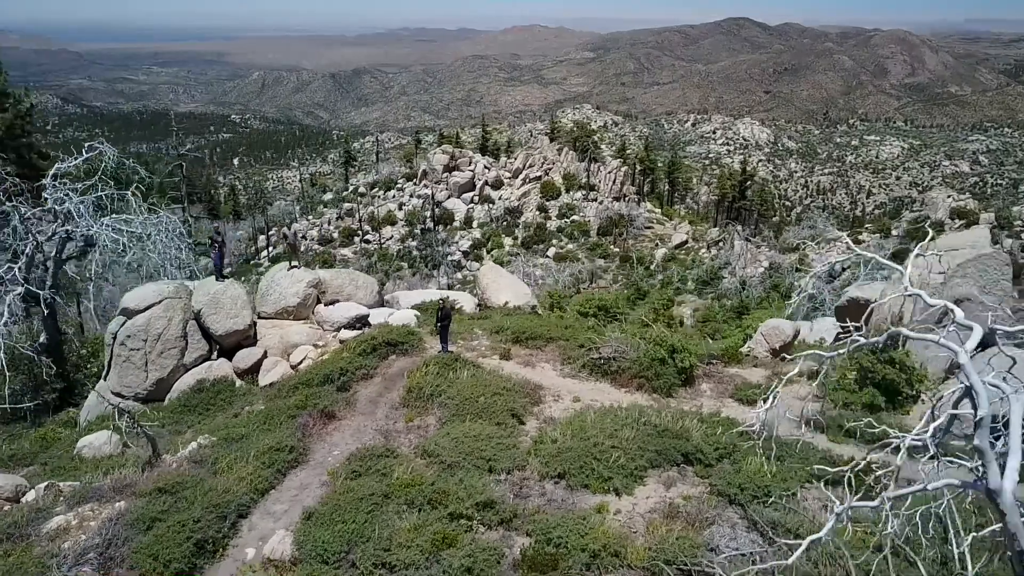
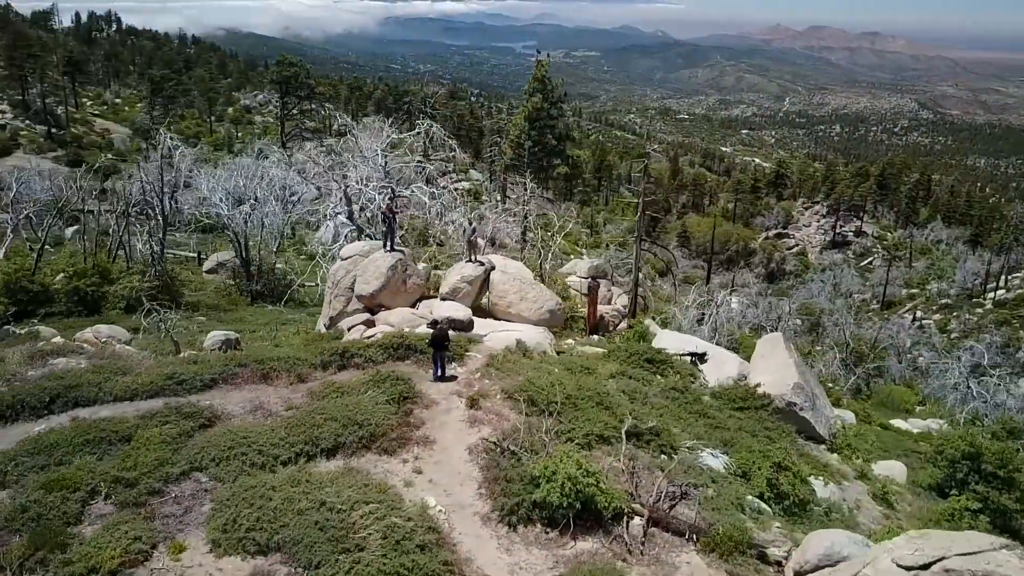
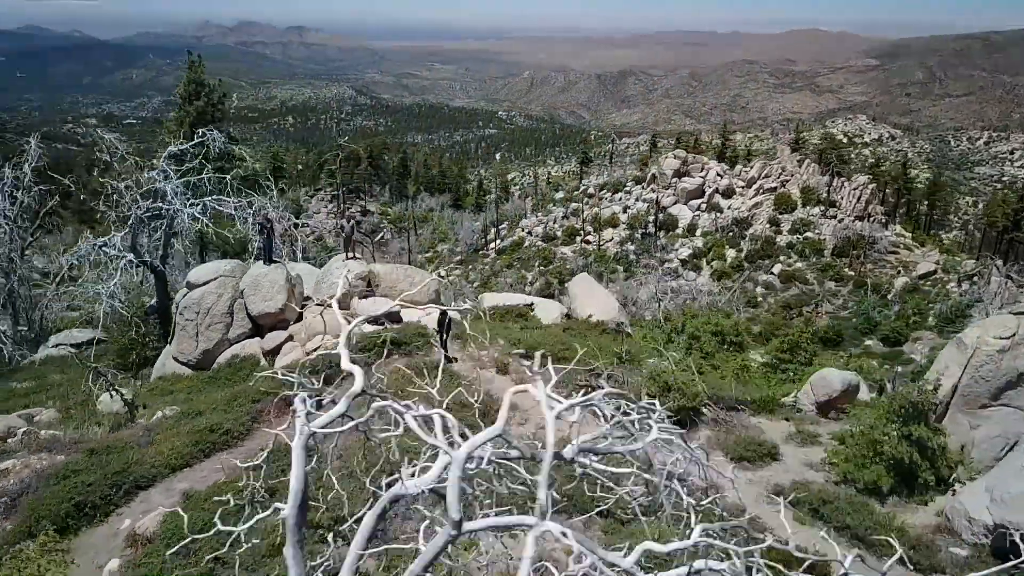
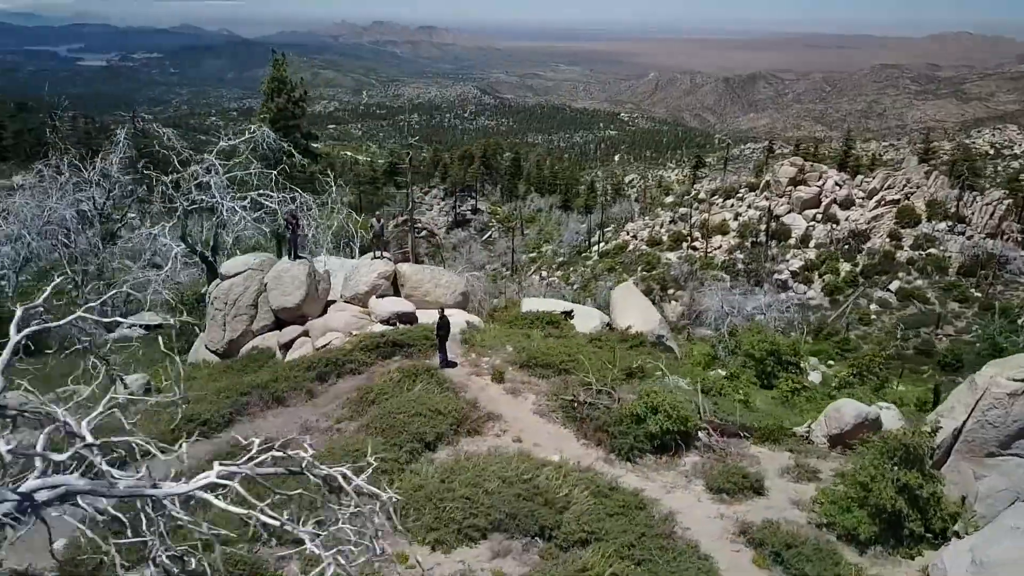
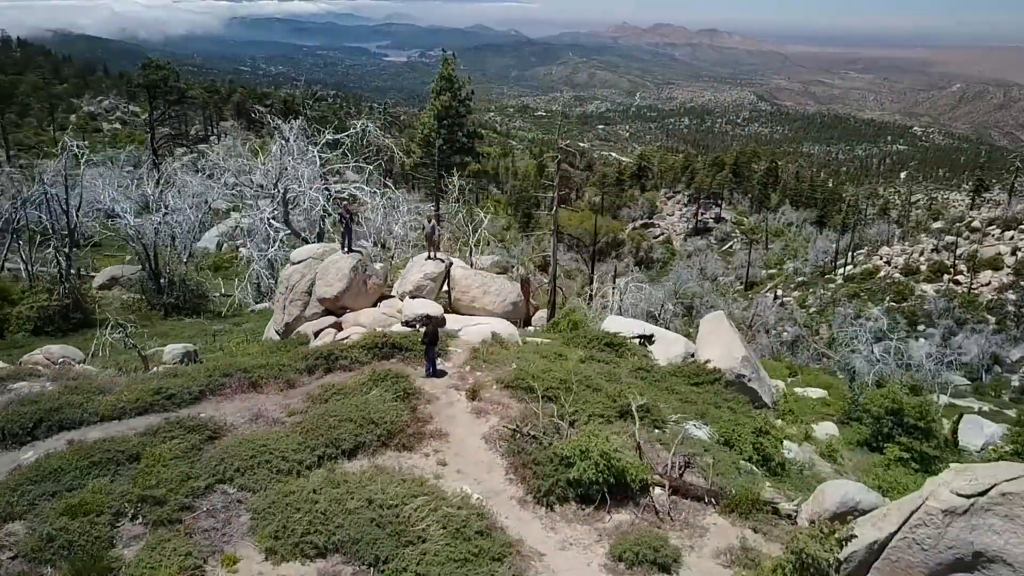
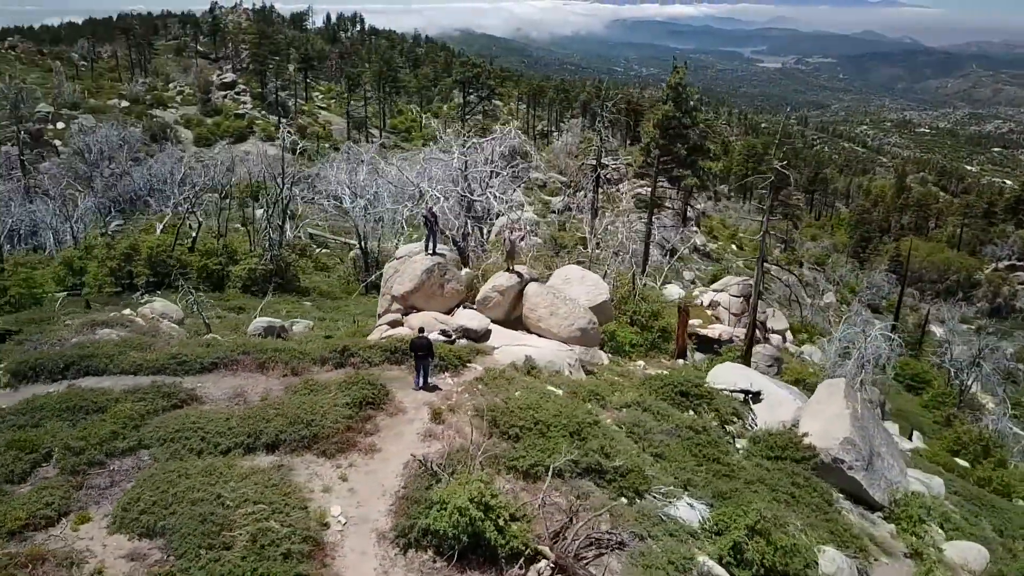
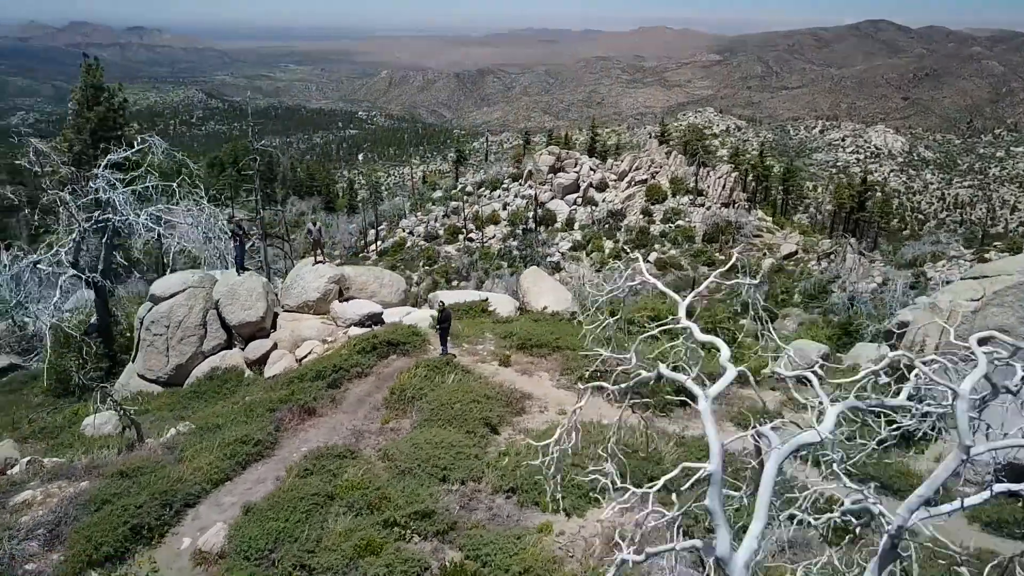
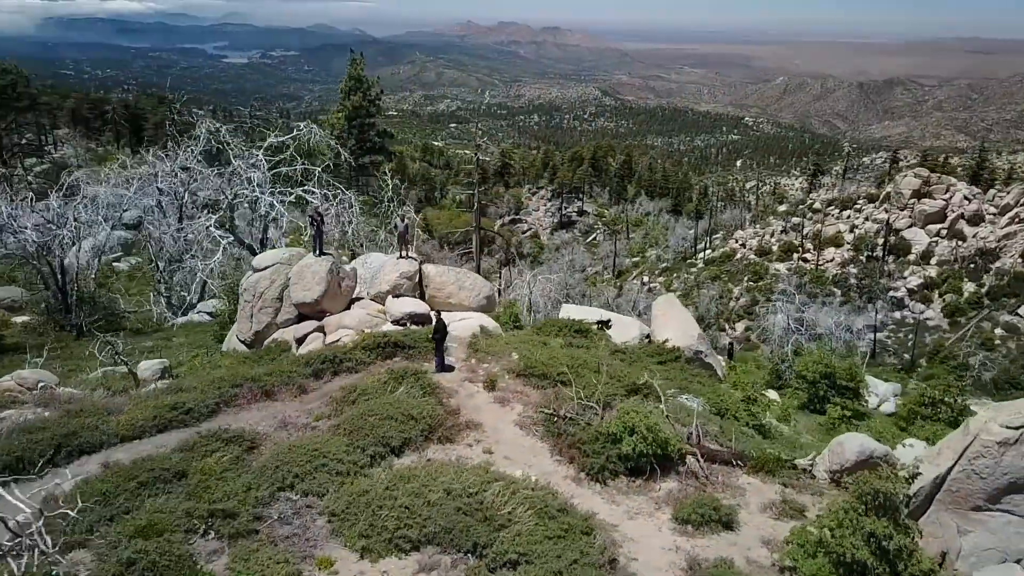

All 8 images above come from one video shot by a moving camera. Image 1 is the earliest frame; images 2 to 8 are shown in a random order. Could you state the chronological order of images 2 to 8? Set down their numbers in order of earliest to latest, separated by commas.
7, 3, 4, 8, 5, 2, 6
